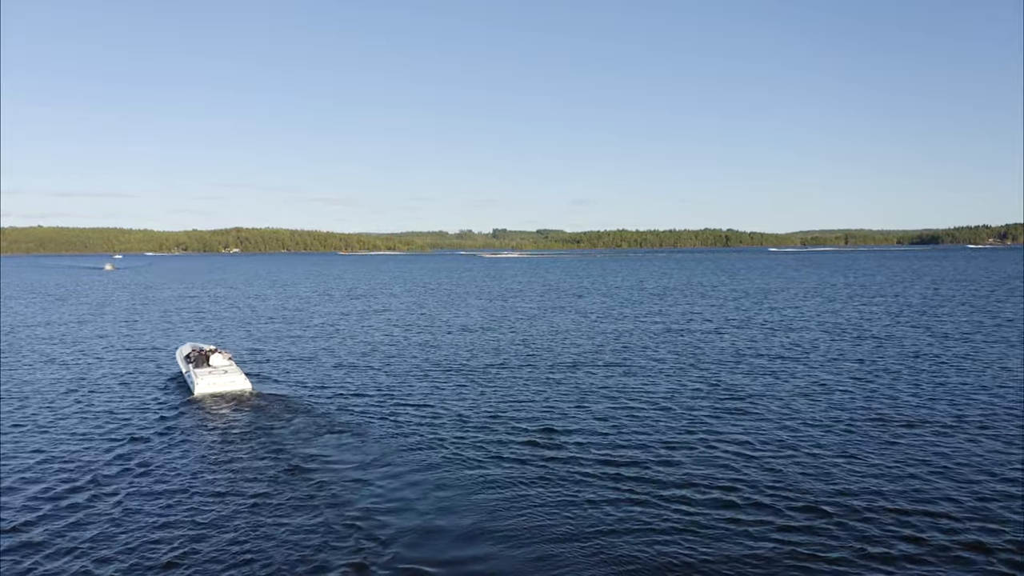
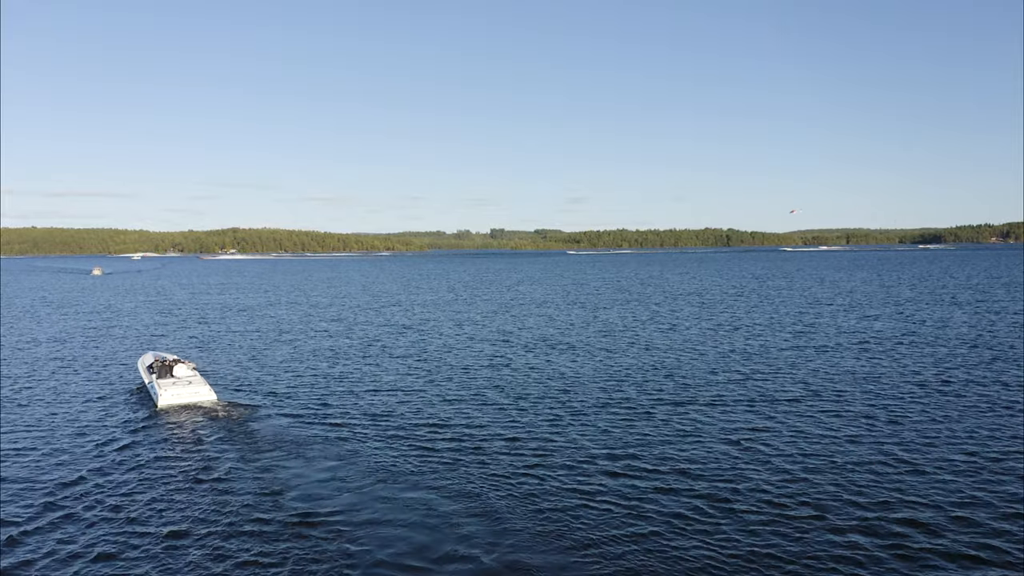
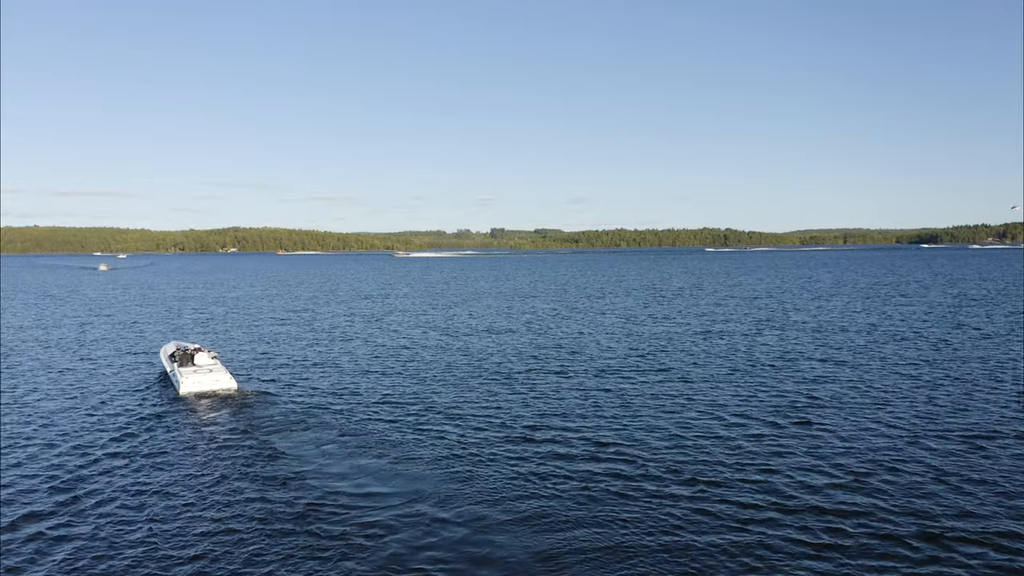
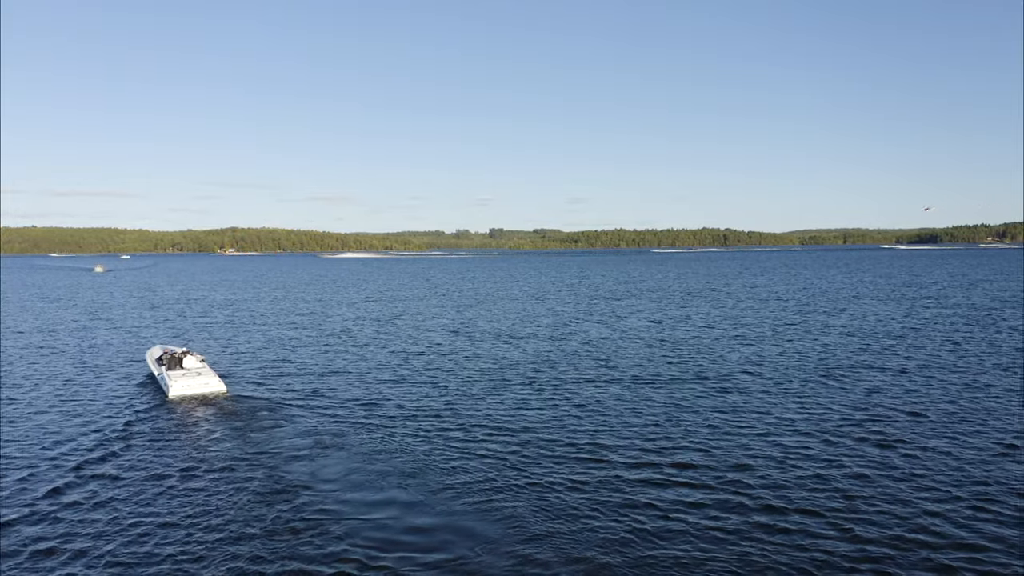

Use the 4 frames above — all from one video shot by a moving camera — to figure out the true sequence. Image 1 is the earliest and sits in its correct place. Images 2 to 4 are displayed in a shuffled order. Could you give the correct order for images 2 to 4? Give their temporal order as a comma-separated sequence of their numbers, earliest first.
3, 4, 2
